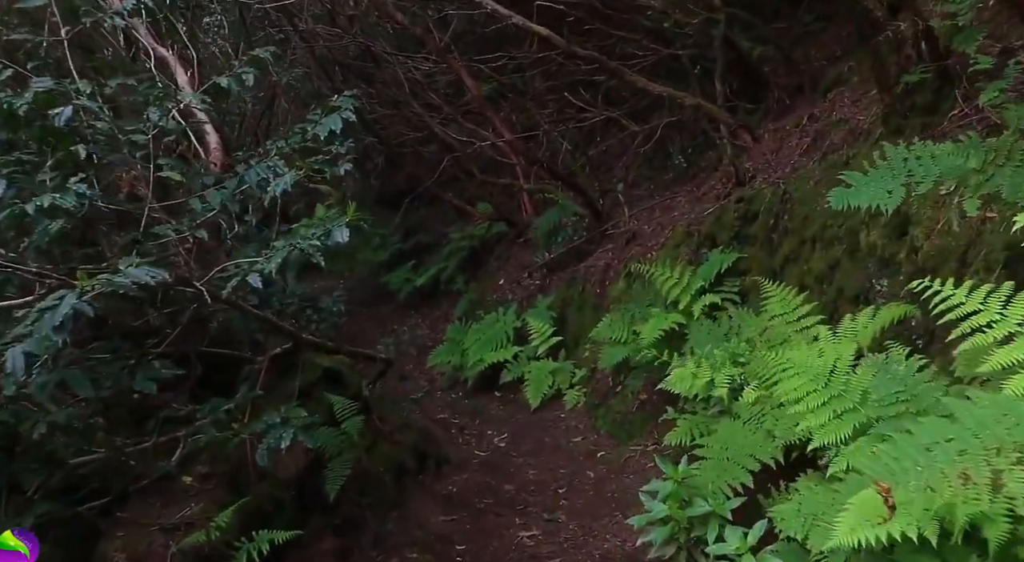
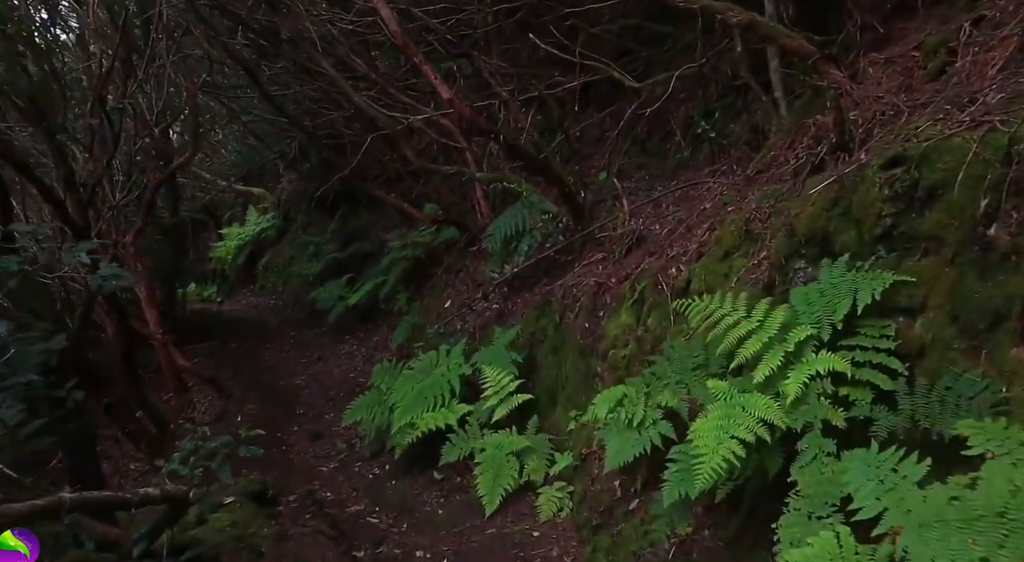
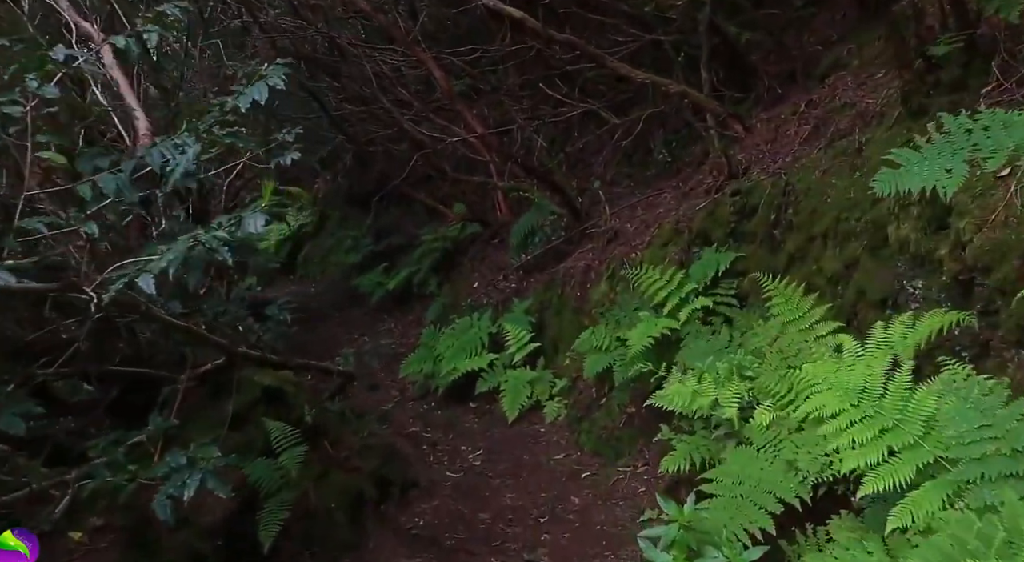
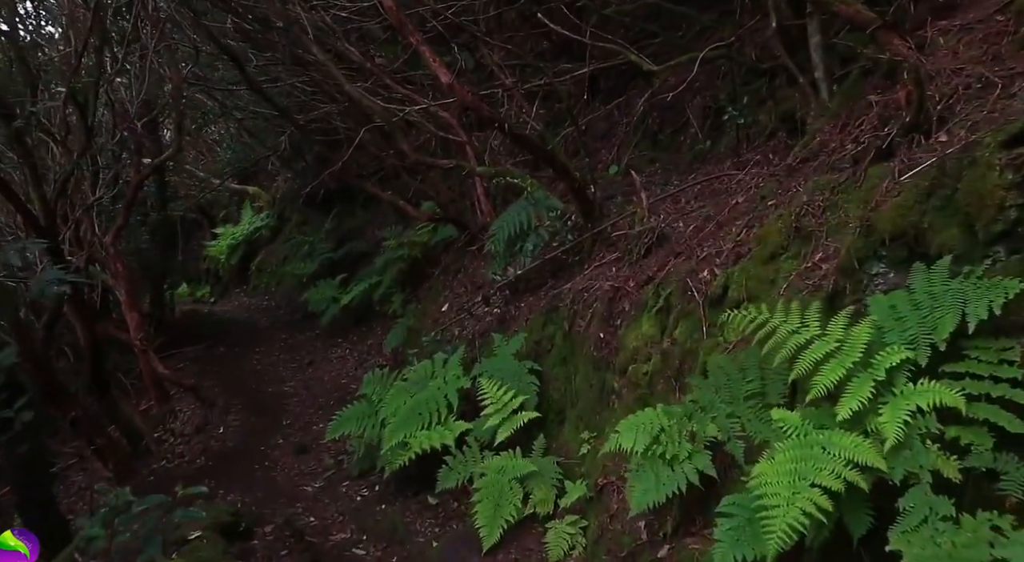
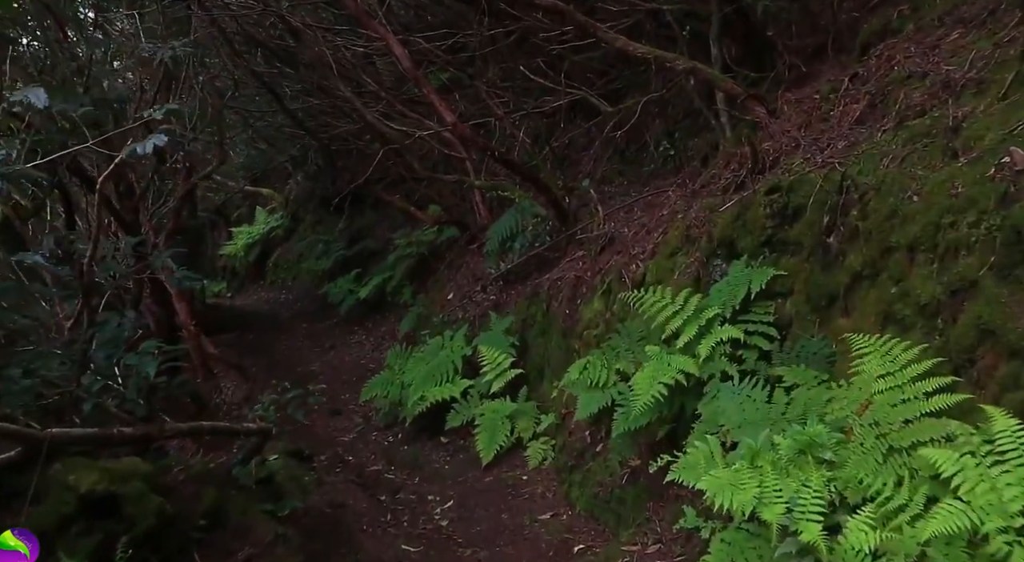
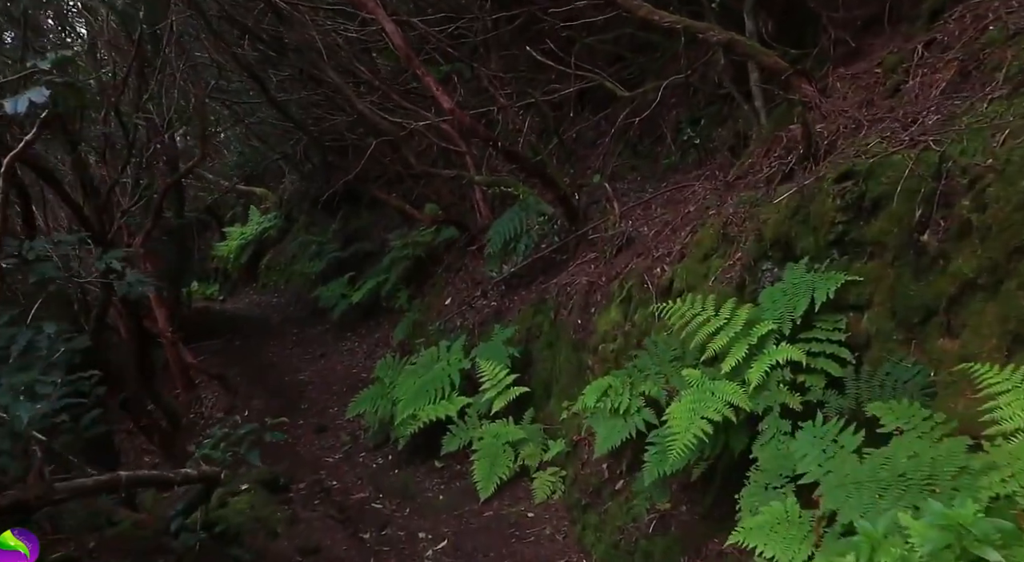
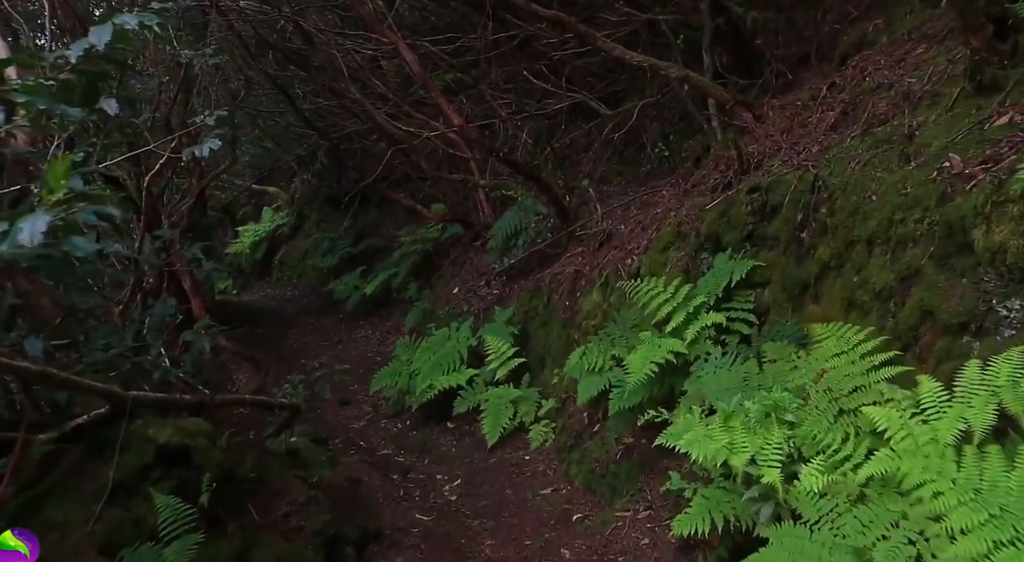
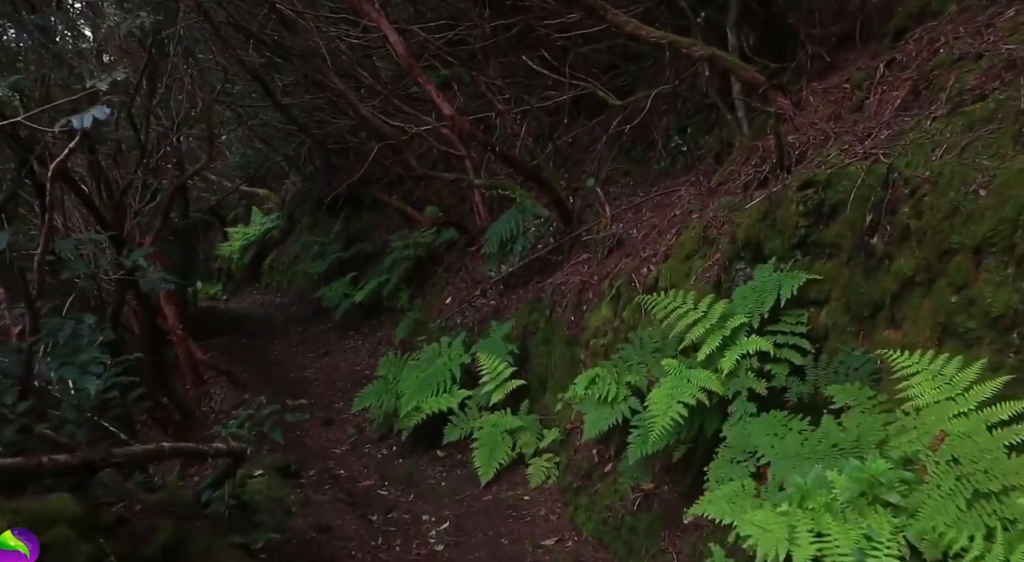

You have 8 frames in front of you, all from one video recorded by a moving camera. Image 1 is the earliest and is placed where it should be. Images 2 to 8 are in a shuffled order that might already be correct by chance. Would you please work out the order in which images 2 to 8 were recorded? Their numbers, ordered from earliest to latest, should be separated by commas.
3, 7, 5, 8, 6, 2, 4
